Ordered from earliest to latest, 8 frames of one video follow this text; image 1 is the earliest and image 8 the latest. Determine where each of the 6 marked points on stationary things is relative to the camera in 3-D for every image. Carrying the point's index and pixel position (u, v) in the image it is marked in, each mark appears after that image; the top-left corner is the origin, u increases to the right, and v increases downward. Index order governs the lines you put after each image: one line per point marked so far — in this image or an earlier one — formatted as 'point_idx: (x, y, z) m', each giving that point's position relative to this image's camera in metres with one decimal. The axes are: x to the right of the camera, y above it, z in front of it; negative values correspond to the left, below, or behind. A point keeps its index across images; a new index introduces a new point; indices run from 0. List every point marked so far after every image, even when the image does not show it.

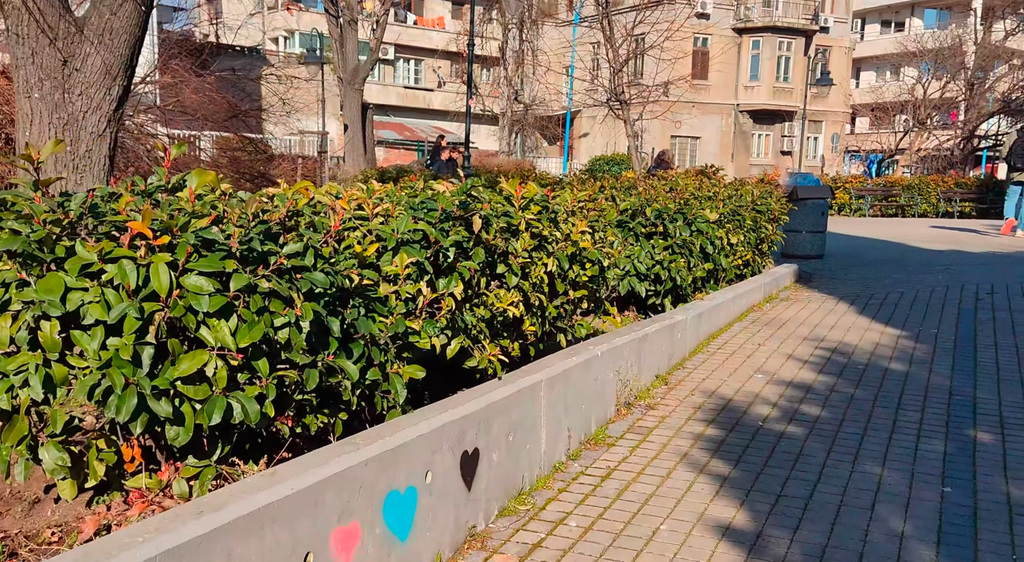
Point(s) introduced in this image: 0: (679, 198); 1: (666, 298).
0: (+1.3, +0.6, +7.2) m
1: (+1.1, -0.1, +6.5) m
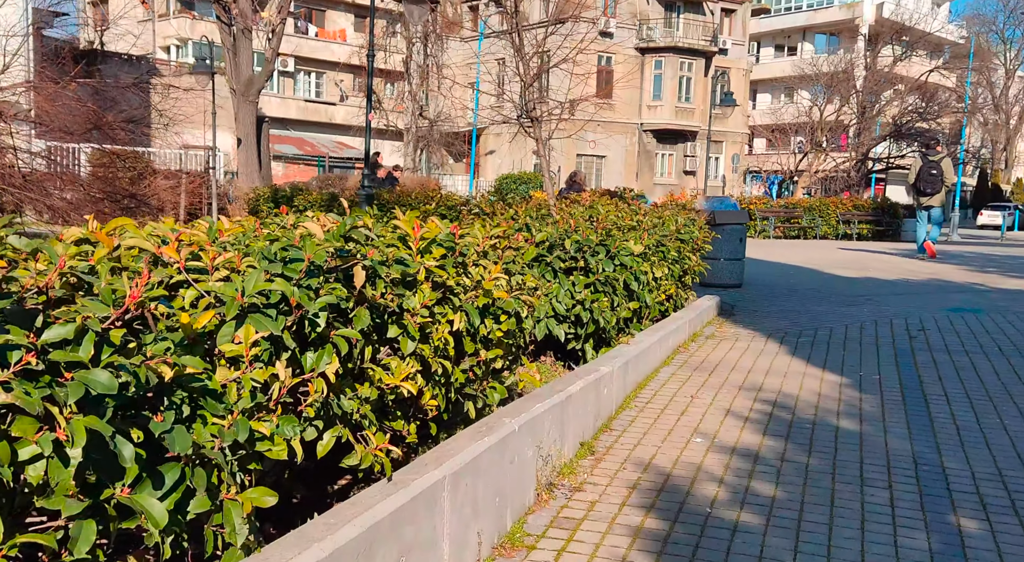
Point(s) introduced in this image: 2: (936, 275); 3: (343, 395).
0: (+0.6, +0.4, +6.5) m
1: (+0.5, -0.4, +5.8) m
2: (+6.4, +0.1, +14.1) m
3: (-0.5, -0.4, +2.8) m
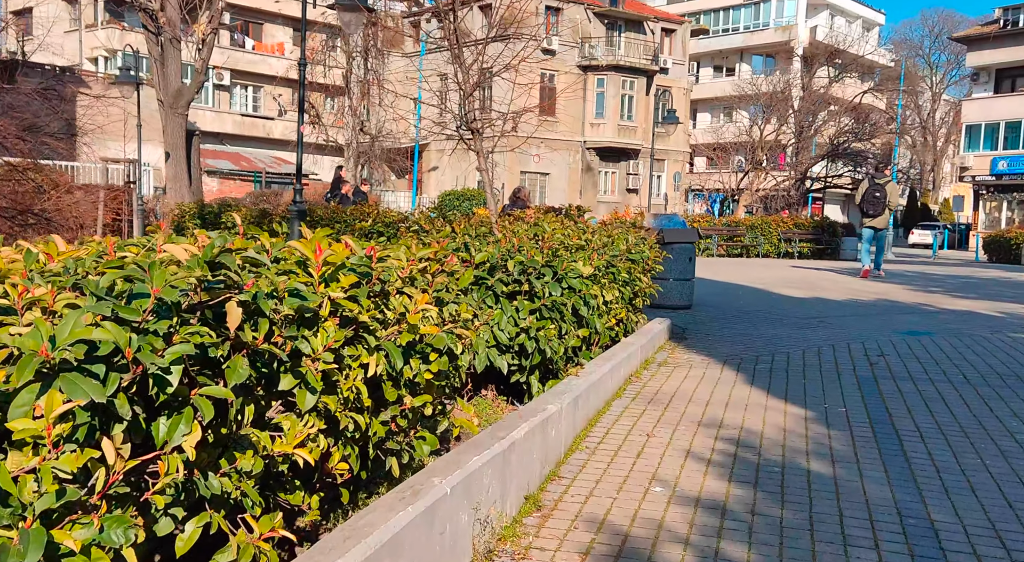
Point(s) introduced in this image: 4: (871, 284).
0: (+0.2, +0.2, +5.9) m
1: (+0.1, -0.5, +5.2) m
2: (+5.5, -0.2, +13.9) m
3: (-0.7, -0.4, +2.2) m
4: (+6.2, -0.1, +16.3) m
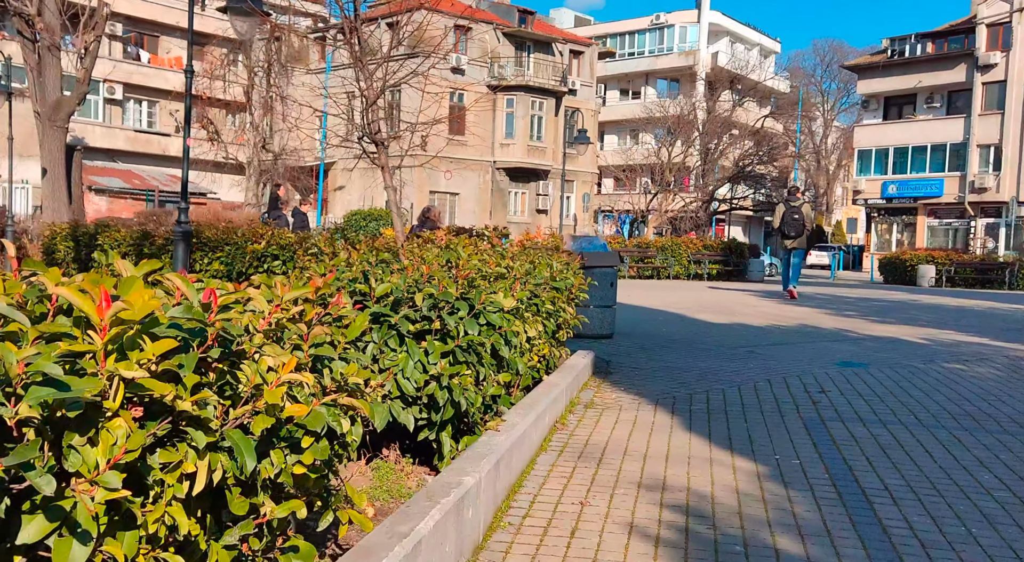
0: (-0.3, 0.0, +5.1) m
1: (-0.3, -0.7, +4.3) m
2: (+4.2, -0.6, +13.5) m
3: (-0.8, -0.6, +1.3) m
4: (+4.7, -0.5, +15.9) m
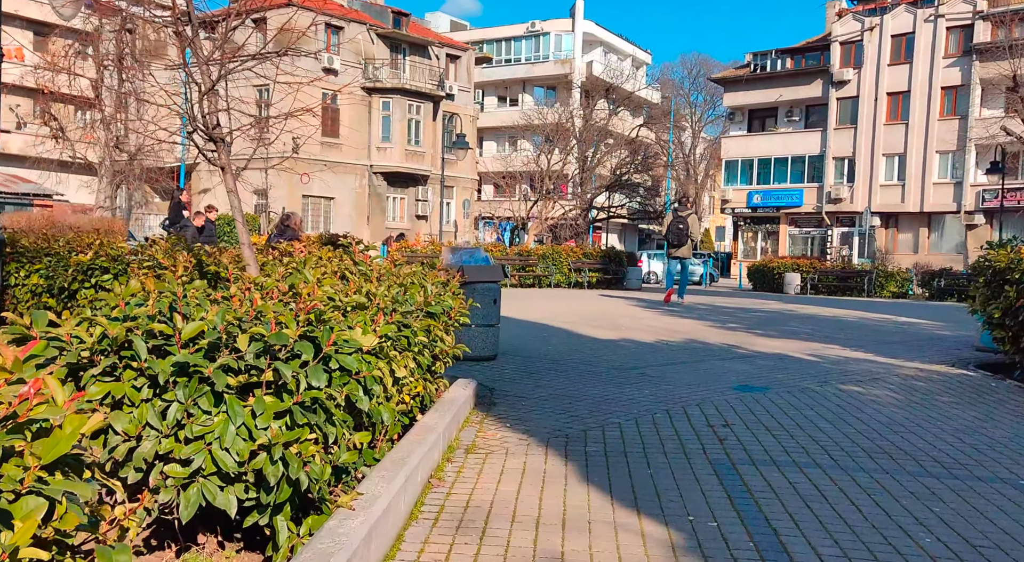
0: (-0.9, -0.1, +4.0) m
1: (-0.8, -0.8, +3.3) m
2: (+2.5, -0.7, +12.9) m
3: (-0.9, -0.7, +0.2) m
4: (+2.6, -0.7, +15.4) m
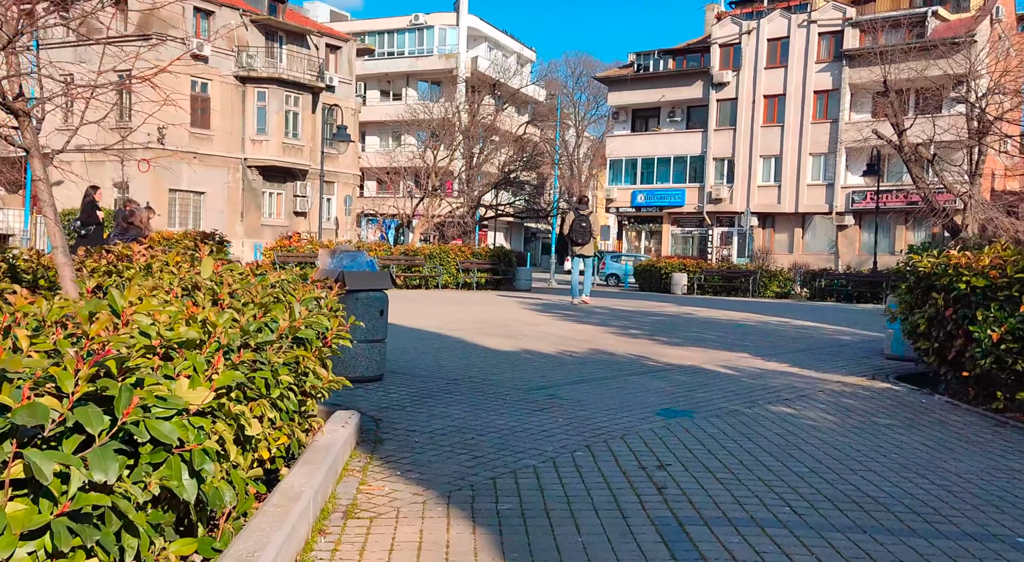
0: (-1.2, -0.2, +2.8) m
1: (-1.0, -0.9, +2.0) m
2: (+1.0, -0.8, +12.0) m
3: (-0.8, -0.8, -1.1) m
4: (+0.9, -0.7, +14.5) m
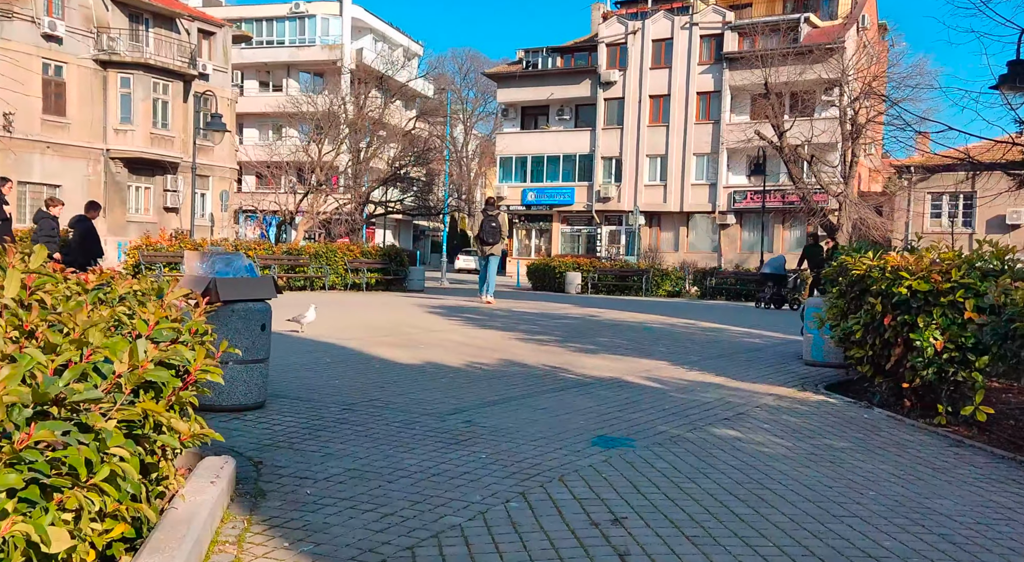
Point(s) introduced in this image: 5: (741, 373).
0: (-1.2, -0.3, +1.5) m
1: (-1.0, -1.0, +0.8) m
2: (-0.1, -0.8, +10.9) m
3: (-0.3, -0.8, -2.3) m
4: (-0.6, -0.8, +13.4) m
5: (+2.7, -1.1, +10.8) m
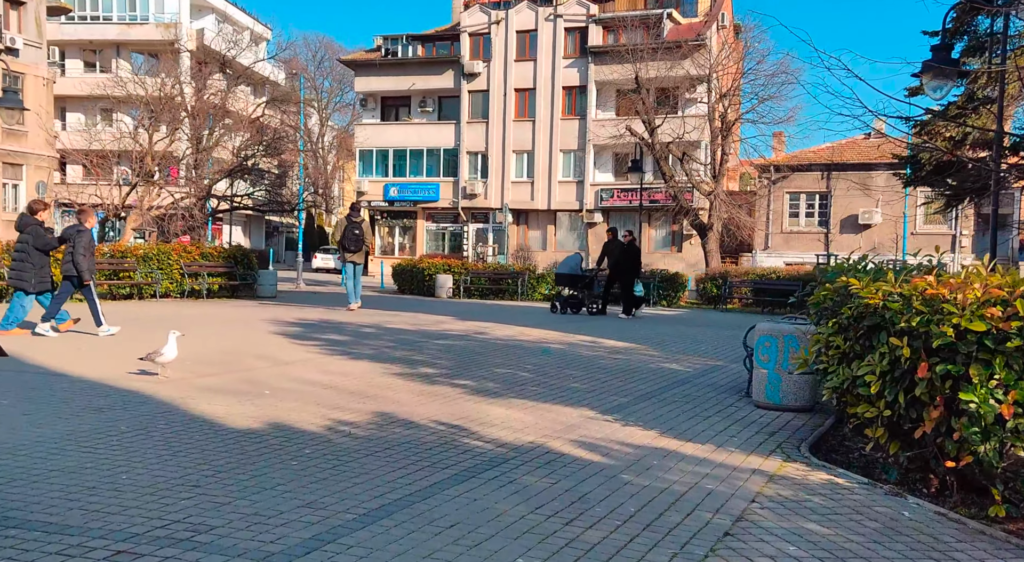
0: (-0.9, -0.5, -1.5) m
1: (-0.5, -1.3, -2.2) m
2: (-1.2, -1.1, +8.0) m
3: (+0.6, -1.1, -5.1) m
4: (-2.0, -1.0, +10.4) m
5: (+1.6, -1.3, +8.3) m
